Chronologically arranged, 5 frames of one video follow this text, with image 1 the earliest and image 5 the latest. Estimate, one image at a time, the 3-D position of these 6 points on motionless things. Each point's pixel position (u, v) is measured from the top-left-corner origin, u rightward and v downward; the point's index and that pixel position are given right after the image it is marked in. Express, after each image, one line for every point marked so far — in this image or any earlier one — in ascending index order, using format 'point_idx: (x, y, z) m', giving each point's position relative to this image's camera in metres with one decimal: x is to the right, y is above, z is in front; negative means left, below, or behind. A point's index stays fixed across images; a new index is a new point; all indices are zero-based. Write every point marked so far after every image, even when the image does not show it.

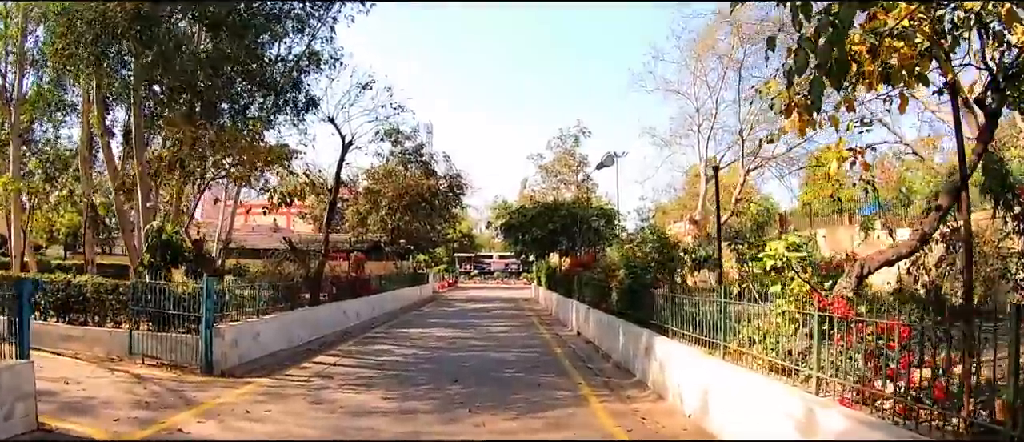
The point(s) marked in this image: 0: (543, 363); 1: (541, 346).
0: (+0.5, -2.3, +13.8) m
1: (+0.6, -2.4, +16.6) m
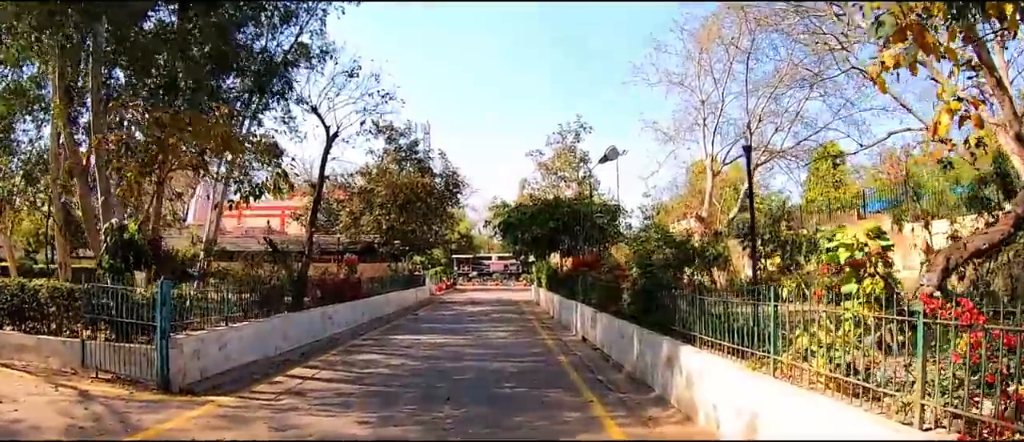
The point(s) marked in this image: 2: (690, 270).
0: (+0.5, -2.1, +12.1) m
1: (+0.6, -2.3, +14.9) m
2: (+4.0, -1.1, +19.5) m
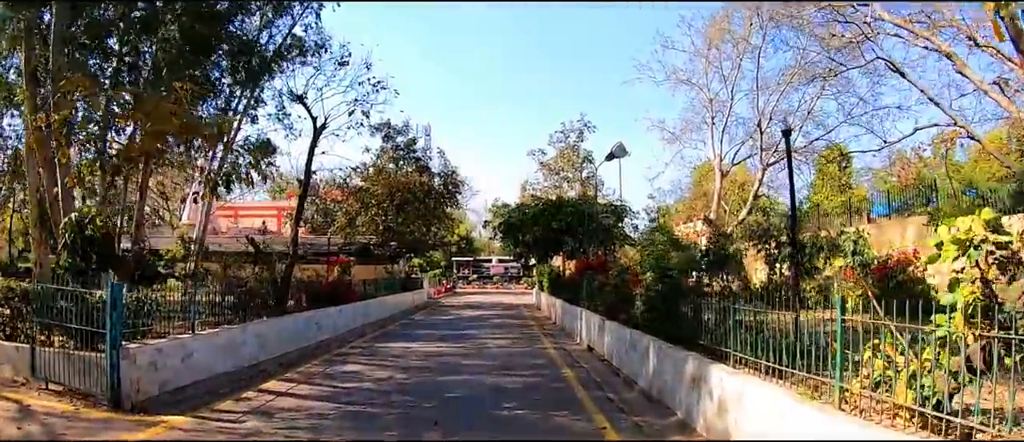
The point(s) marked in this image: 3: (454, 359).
0: (+0.5, -2.1, +10.7) m
1: (+0.5, -2.2, +13.5) m
2: (+4.0, -1.1, +18.1) m
3: (-0.9, -2.3, +14.5) m
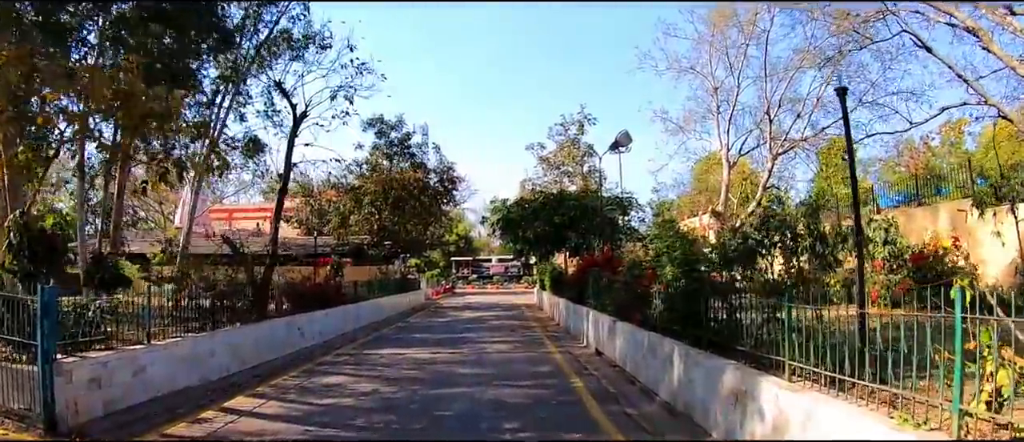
0: (+0.5, -2.0, +9.2) m
1: (+0.6, -2.1, +12.0) m
2: (+4.0, -0.9, +16.6) m
3: (-0.9, -2.2, +13.0) m
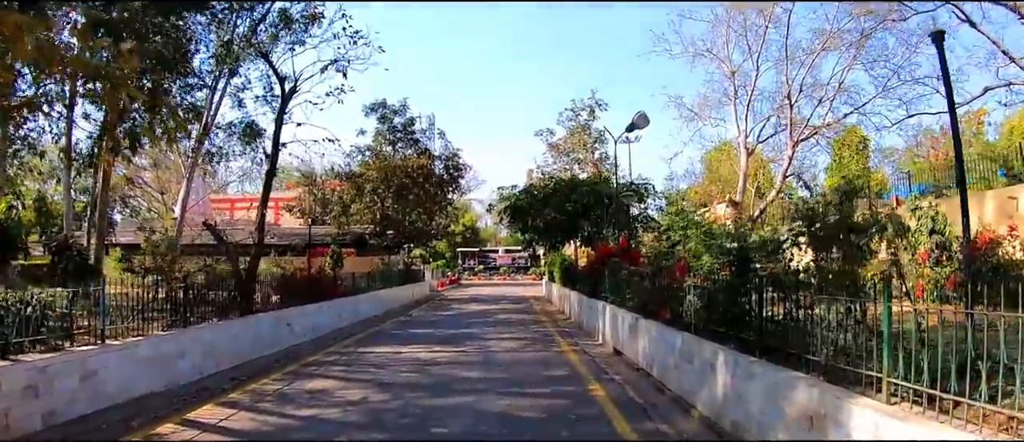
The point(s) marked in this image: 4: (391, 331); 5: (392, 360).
0: (+0.6, -1.8, +7.7) m
1: (+0.7, -1.9, +10.5) m
2: (+4.1, -0.7, +15.1) m
3: (-0.8, -1.9, +11.5) m
4: (-2.6, -2.4, +18.9) m
5: (-1.8, -2.0, +12.9) m
